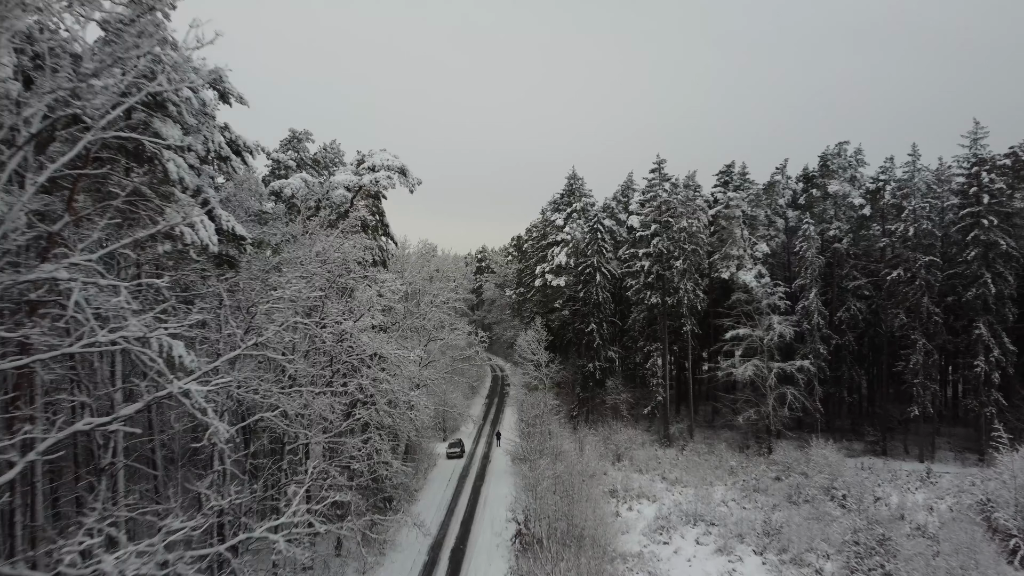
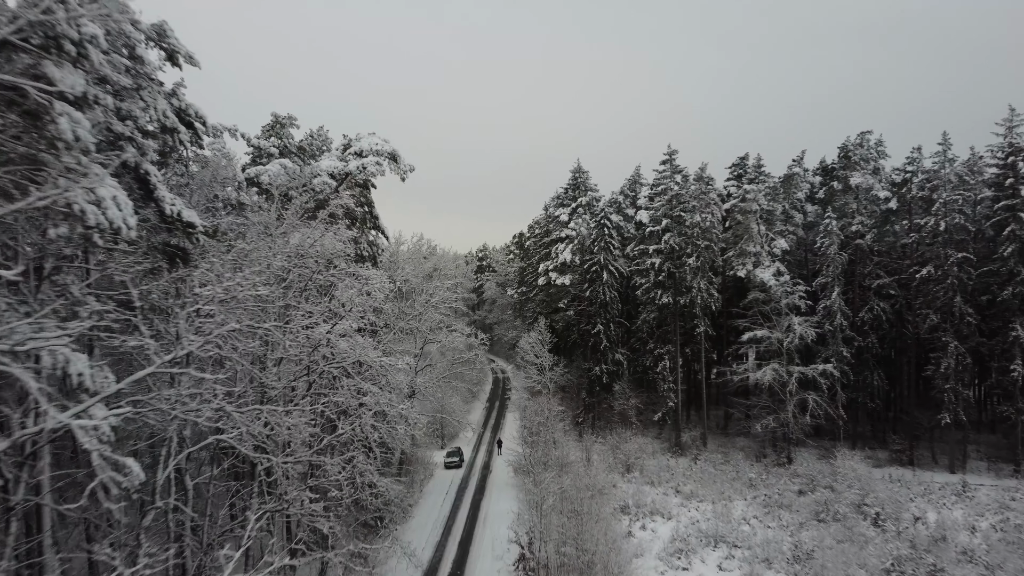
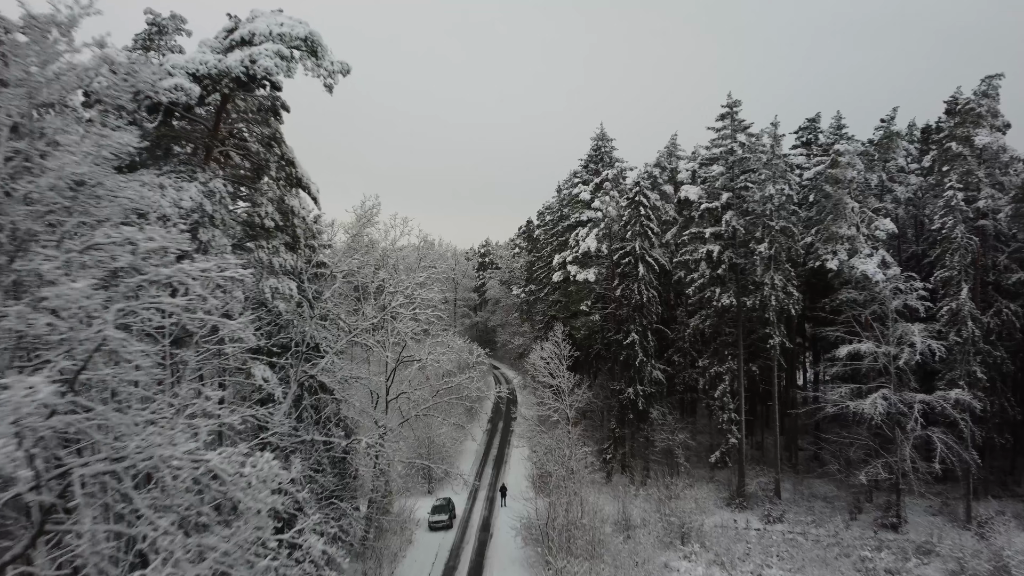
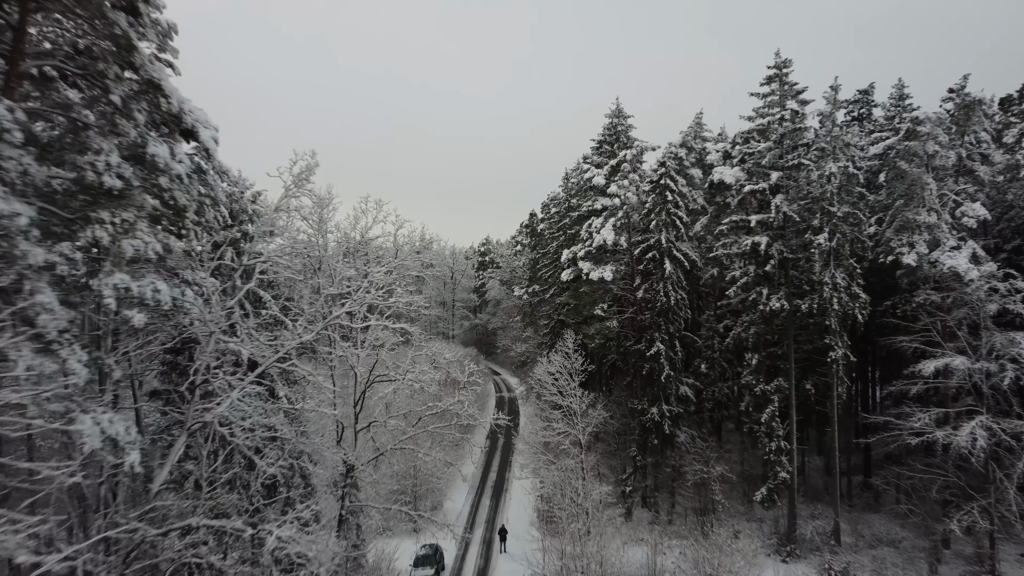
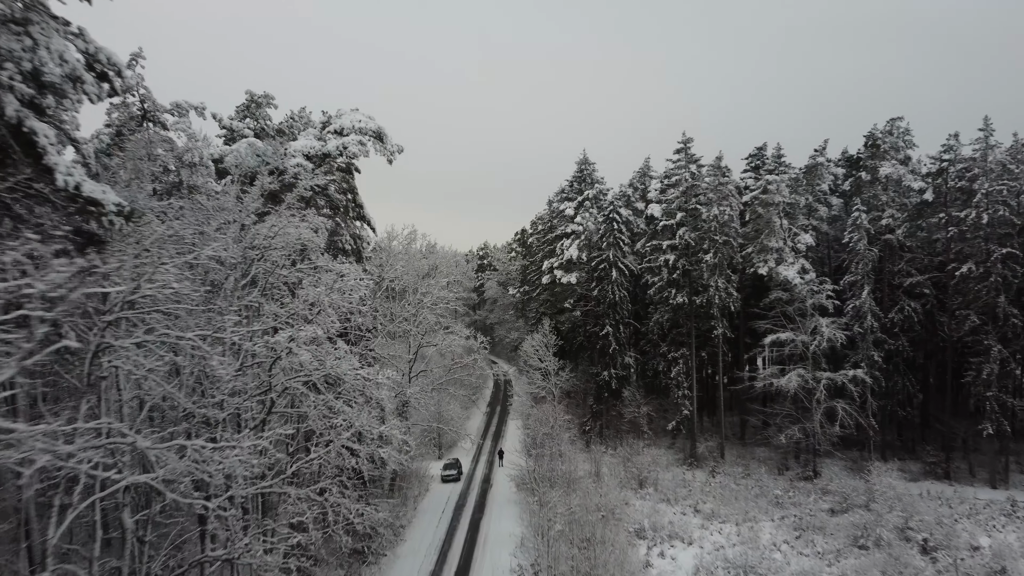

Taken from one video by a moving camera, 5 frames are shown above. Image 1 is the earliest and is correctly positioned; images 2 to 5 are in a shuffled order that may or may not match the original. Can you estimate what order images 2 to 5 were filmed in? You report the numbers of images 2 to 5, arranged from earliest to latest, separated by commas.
2, 5, 3, 4
